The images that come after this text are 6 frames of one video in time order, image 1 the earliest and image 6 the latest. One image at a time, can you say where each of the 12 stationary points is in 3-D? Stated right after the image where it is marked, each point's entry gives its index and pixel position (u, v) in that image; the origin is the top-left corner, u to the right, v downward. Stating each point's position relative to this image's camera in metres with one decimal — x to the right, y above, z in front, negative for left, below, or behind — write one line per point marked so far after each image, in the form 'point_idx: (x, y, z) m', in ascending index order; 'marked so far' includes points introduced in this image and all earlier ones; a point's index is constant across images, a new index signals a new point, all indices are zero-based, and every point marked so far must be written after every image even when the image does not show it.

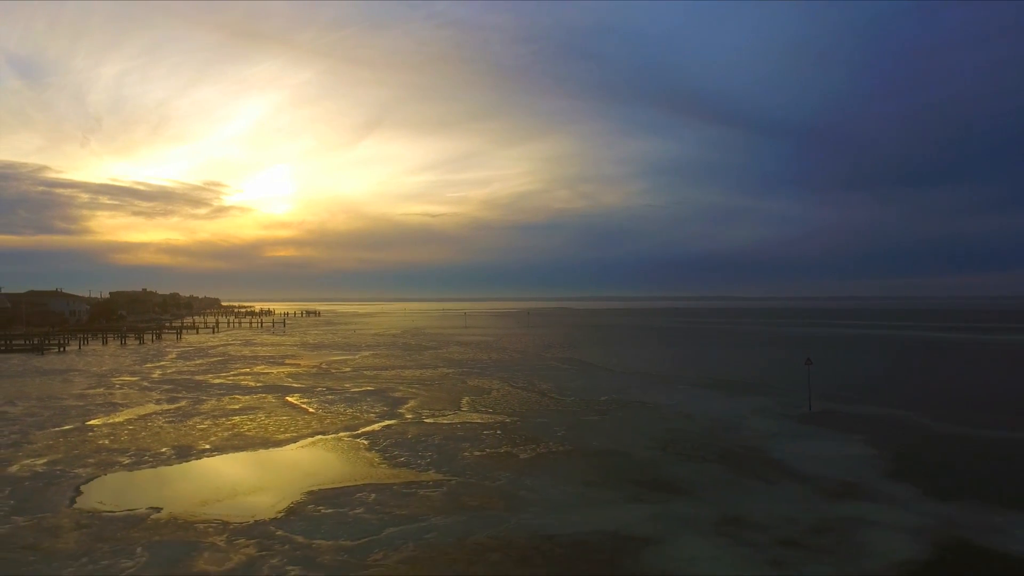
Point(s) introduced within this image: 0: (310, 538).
0: (-3.0, -3.7, +9.4) m
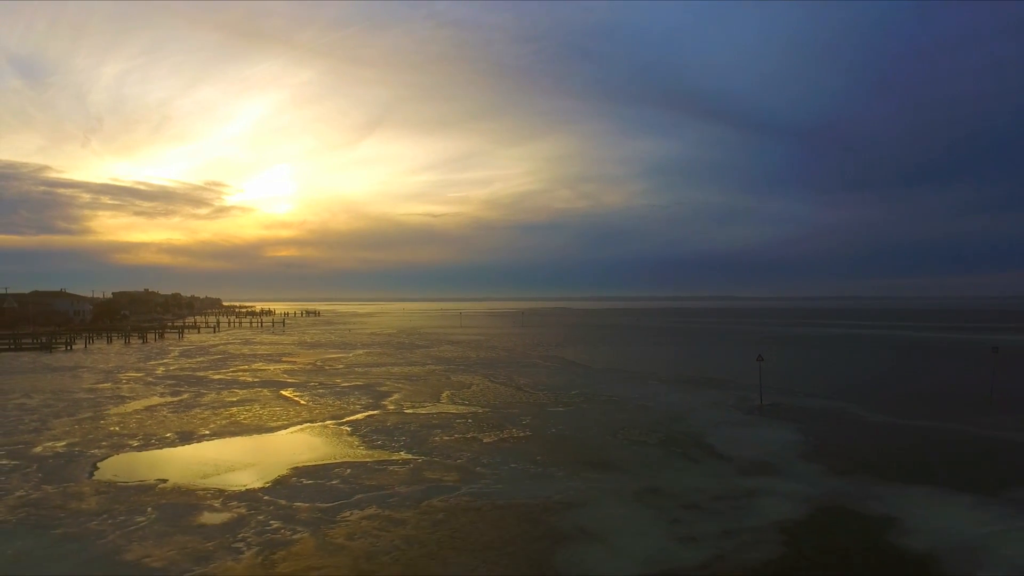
0: (-3.9, -3.8, +11.3) m
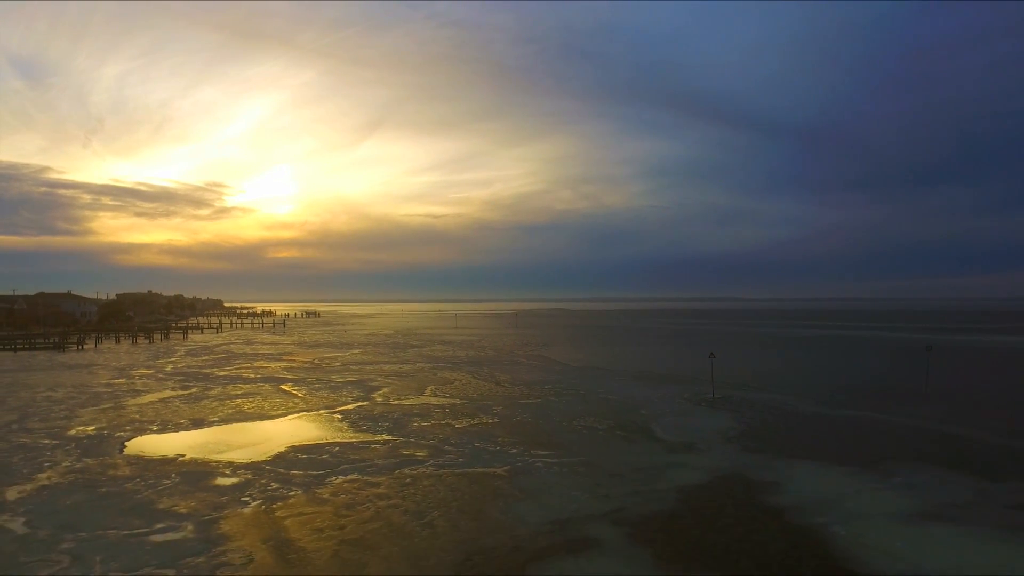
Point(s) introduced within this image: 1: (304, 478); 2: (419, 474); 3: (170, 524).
0: (-4.8, -3.9, +13.8) m
1: (-4.3, -3.9, +13.2) m
2: (-1.9, -3.9, +13.5) m
3: (-5.5, -3.8, +10.4) m
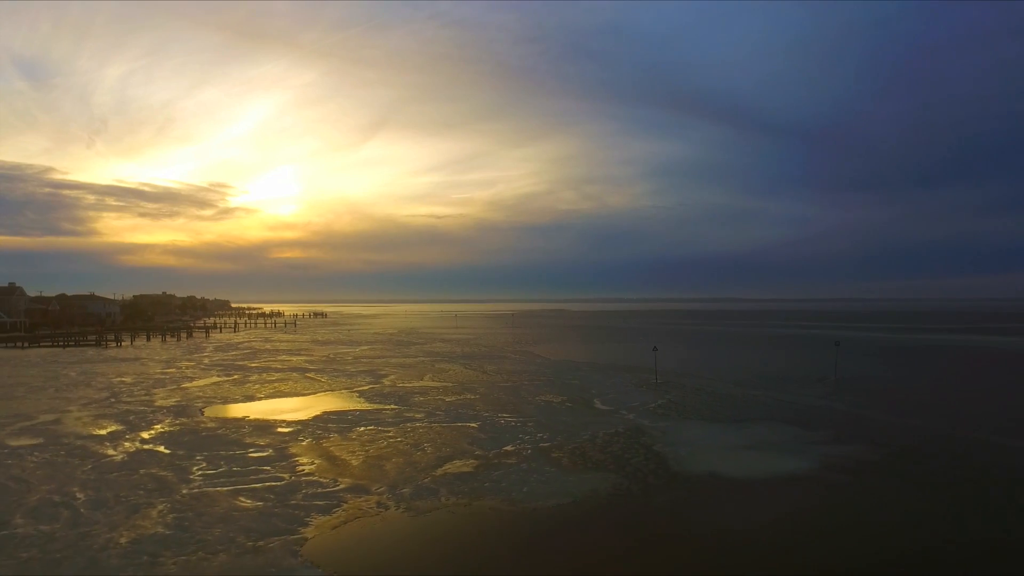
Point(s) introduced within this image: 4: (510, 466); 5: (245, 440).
0: (-5.8, -4.2, +19.7) m
1: (-5.2, -4.2, +19.2) m
2: (-2.9, -4.2, +19.4) m
3: (-6.5, -4.1, +16.4) m
4: (0.0, -4.1, +14.8) m
5: (-7.3, -4.1, +17.5) m
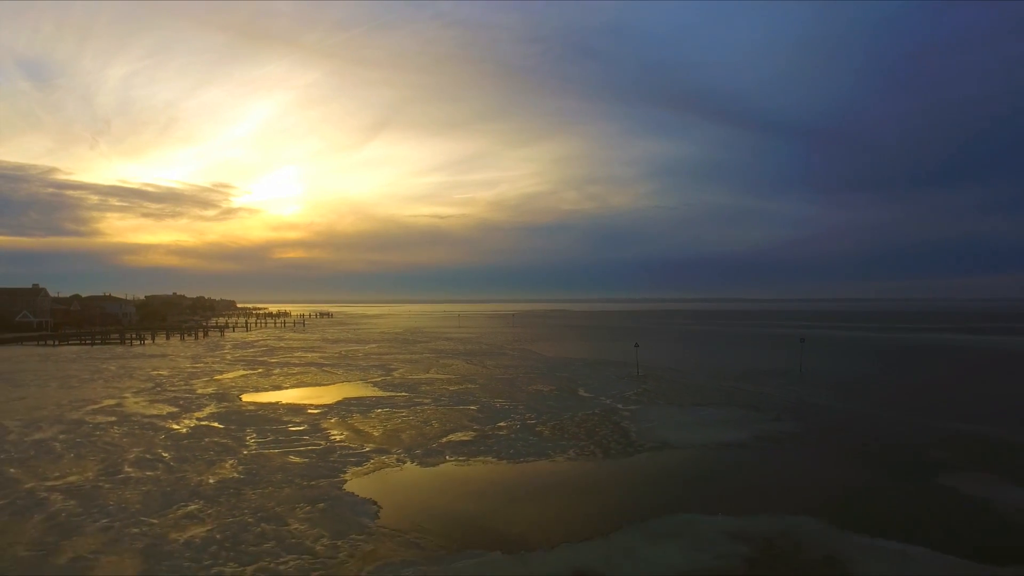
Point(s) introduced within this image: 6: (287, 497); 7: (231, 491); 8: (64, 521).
0: (-6.0, -4.3, +23.3) m
1: (-5.5, -4.3, +22.7) m
2: (-3.1, -4.3, +22.9) m
3: (-6.7, -4.2, +19.9) m
4: (-0.3, -4.2, +18.3) m
5: (-7.5, -4.3, +21.0) m
6: (-4.4, -4.1, +12.5) m
7: (-5.7, -4.1, +12.9) m
8: (-7.7, -4.0, +11.0) m
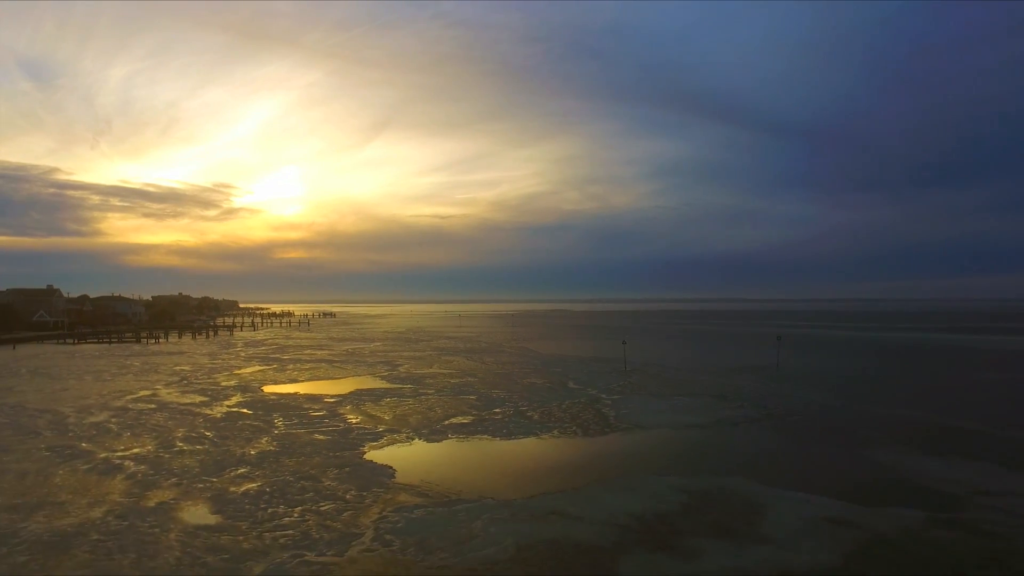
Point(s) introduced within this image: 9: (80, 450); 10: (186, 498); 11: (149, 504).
0: (-6.2, -4.4, +25.9) m
1: (-5.7, -4.4, +25.4) m
2: (-3.3, -4.4, +25.6) m
3: (-7.0, -4.3, +22.6) m
4: (-0.5, -4.3, +20.9) m
5: (-7.7, -4.4, +23.7) m
6: (-4.6, -4.2, +15.2) m
7: (-5.9, -4.2, +15.6) m
8: (-7.9, -4.1, +13.6) m
9: (-10.9, -4.1, +16.1) m
10: (-6.3, -4.1, +12.4) m
11: (-6.8, -4.0, +11.9) m
